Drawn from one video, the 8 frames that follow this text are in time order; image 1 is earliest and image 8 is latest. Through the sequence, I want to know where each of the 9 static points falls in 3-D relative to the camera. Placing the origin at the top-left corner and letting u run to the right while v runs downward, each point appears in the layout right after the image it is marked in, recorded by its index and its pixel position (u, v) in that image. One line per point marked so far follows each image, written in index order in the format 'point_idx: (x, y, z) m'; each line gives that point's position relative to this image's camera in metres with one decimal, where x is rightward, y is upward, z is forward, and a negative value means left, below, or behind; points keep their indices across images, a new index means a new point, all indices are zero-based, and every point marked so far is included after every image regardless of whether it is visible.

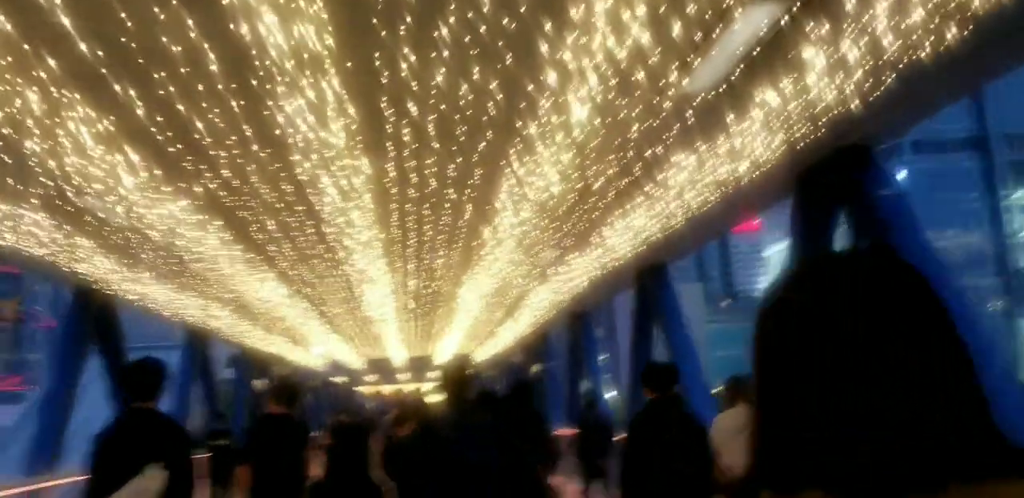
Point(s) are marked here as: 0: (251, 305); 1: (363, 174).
0: (-4.4, -0.9, +14.5) m
1: (-1.1, +0.5, +6.3) m
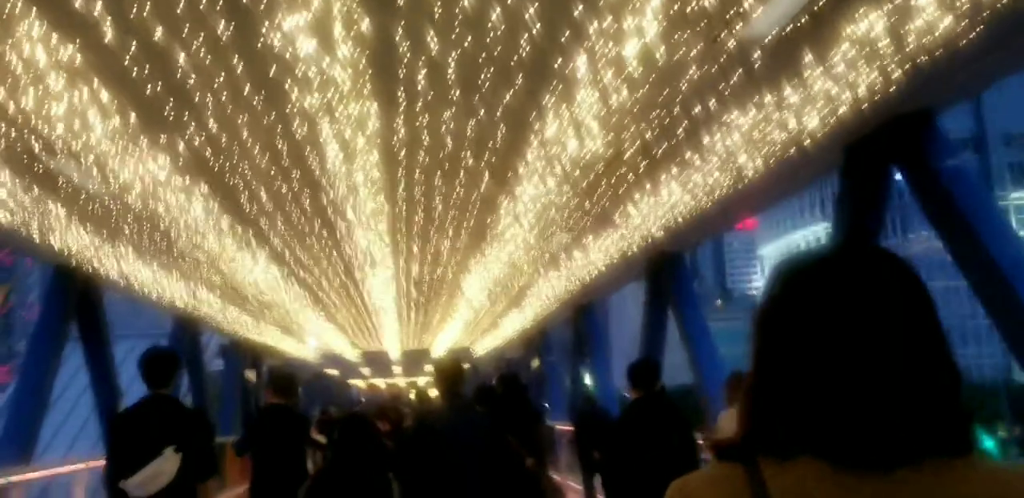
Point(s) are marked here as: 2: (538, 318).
0: (-4.3, -0.6, +13.7) m
1: (-0.9, +0.8, +5.5) m
2: (+0.6, -1.6, +19.7) m
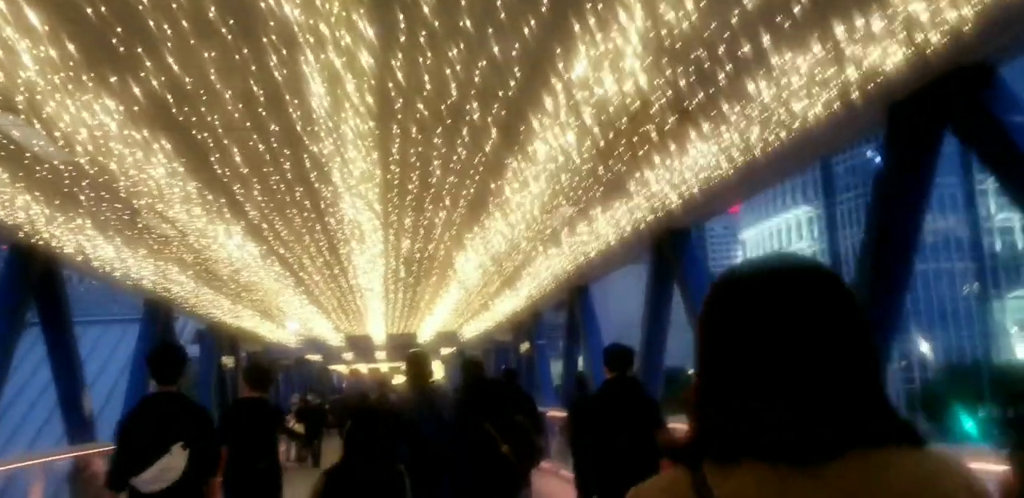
0: (-4.4, -0.2, +12.8) m
1: (-0.8, +1.0, +4.6) m
2: (+0.4, -1.1, +19.0) m
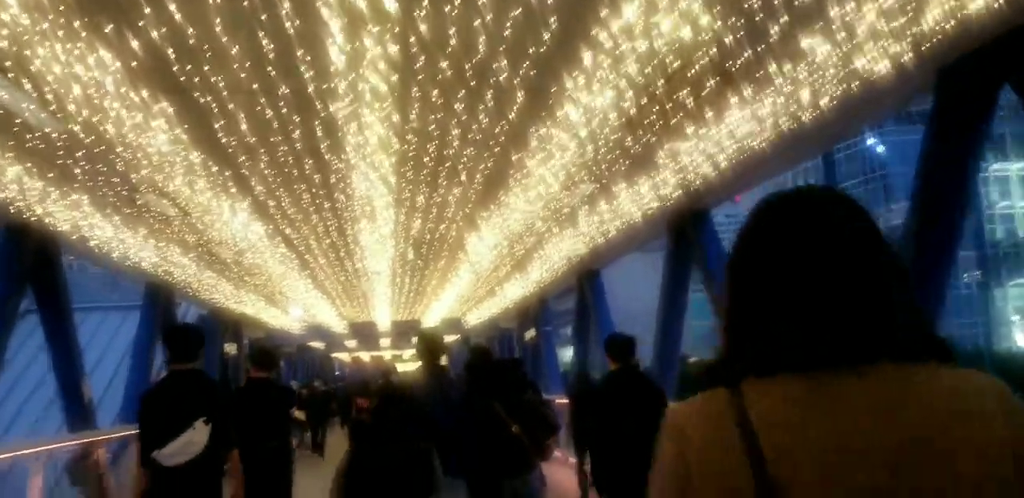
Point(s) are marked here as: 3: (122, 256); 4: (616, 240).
0: (-4.2, 0.0, +12.4) m
1: (-0.6, +1.1, +4.2) m
2: (+0.6, -0.8, +18.6) m
3: (-5.5, -0.1, +12.3) m
4: (+1.5, +0.1, +12.9) m
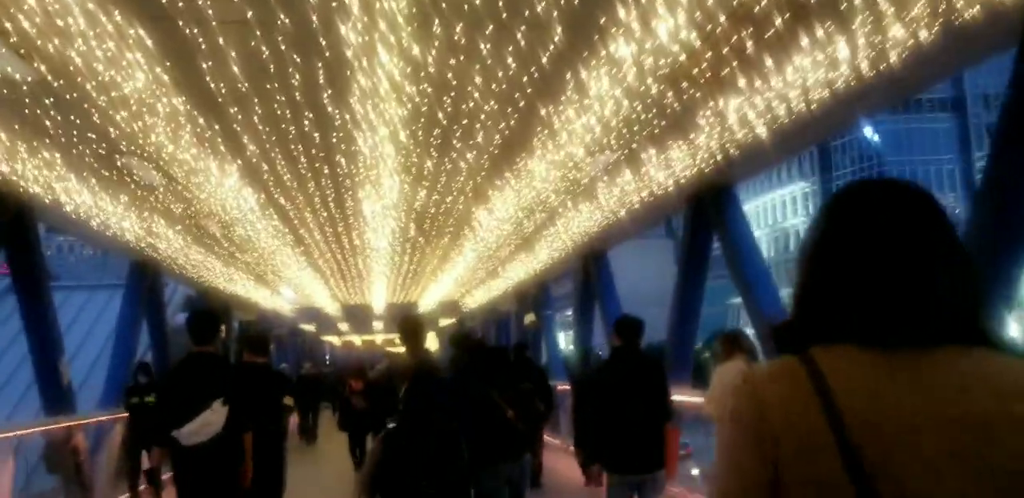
0: (-4.1, +0.4, +11.6) m
1: (-0.4, +1.3, +3.5) m
2: (+0.6, -0.4, +17.9) m
3: (-5.4, +0.3, +11.5) m
4: (+1.6, +0.4, +12.2) m
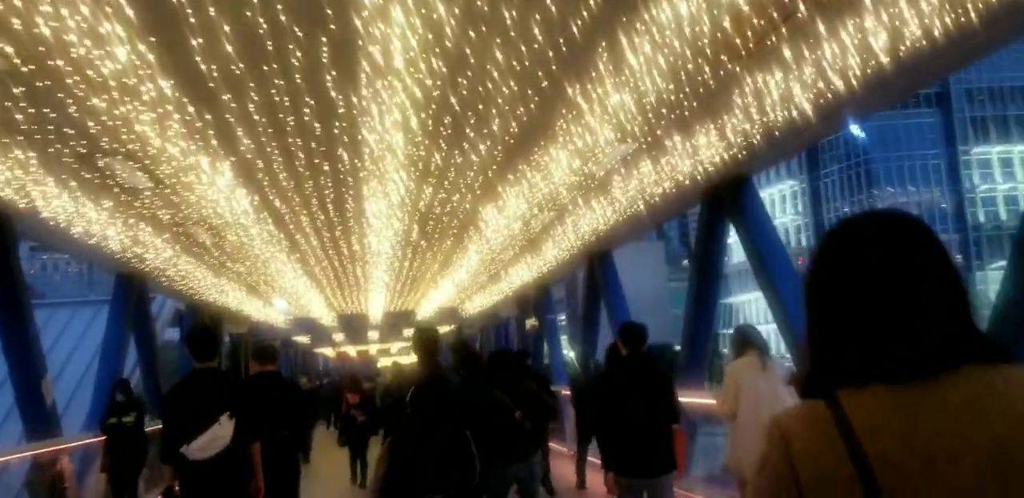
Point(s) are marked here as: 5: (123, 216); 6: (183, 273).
0: (-4.0, +0.3, +11.0) m
1: (-0.3, +1.3, +2.9) m
2: (+0.7, -0.4, +17.3) m
3: (-5.3, +0.1, +10.9) m
4: (+1.7, +0.4, +11.6) m
5: (-4.4, +0.4, +9.8) m
6: (-5.7, -0.4, +15.1) m
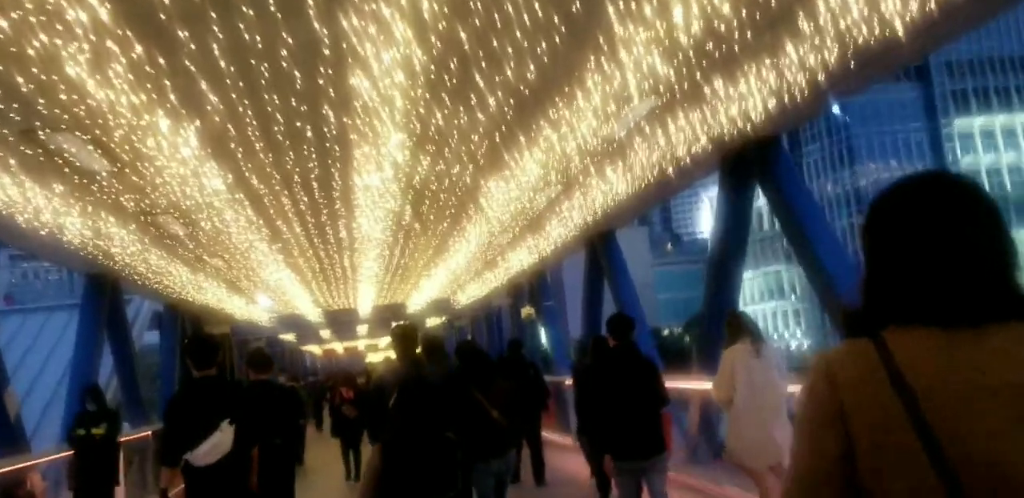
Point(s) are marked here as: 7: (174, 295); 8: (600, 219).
0: (-4.0, +0.4, +10.0) m
1: (-0.1, +1.5, +1.9) m
2: (+0.6, -0.1, +16.3) m
3: (-5.3, +0.2, +9.8) m
4: (+1.7, +0.8, +10.7) m
5: (-4.4, +0.4, +8.7) m
6: (-5.8, -0.4, +14.0) m
7: (-7.4, -1.0, +18.8) m
8: (+1.2, +0.5, +12.0) m
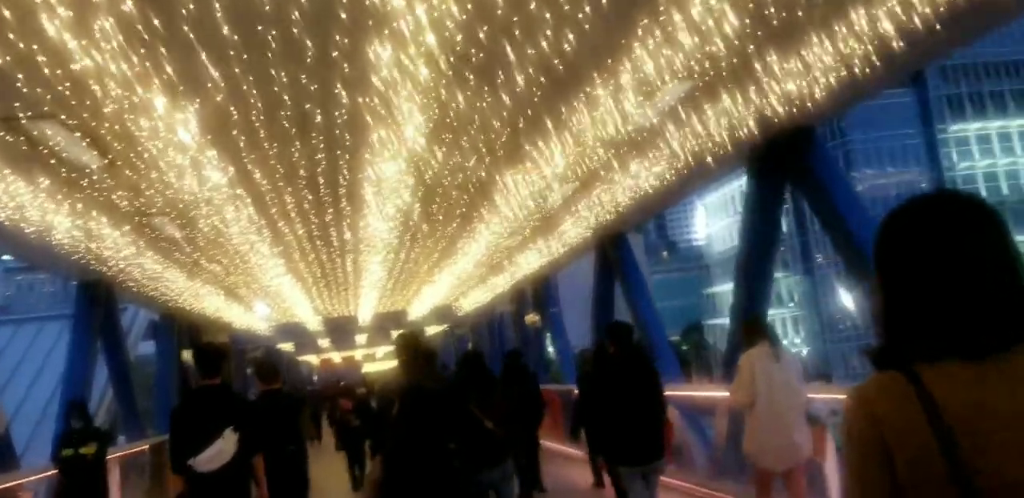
0: (-3.8, +0.3, +9.4) m
1: (+0.1, +1.6, +1.4) m
2: (+0.7, -0.1, +15.8) m
3: (-5.1, +0.1, +9.2) m
4: (+1.9, +0.8, +10.2) m
5: (-4.2, +0.4, +8.2) m
6: (-5.6, -0.4, +13.4) m
7: (-7.2, -1.2, +18.2) m
8: (+1.3, +0.5, +11.5) m
